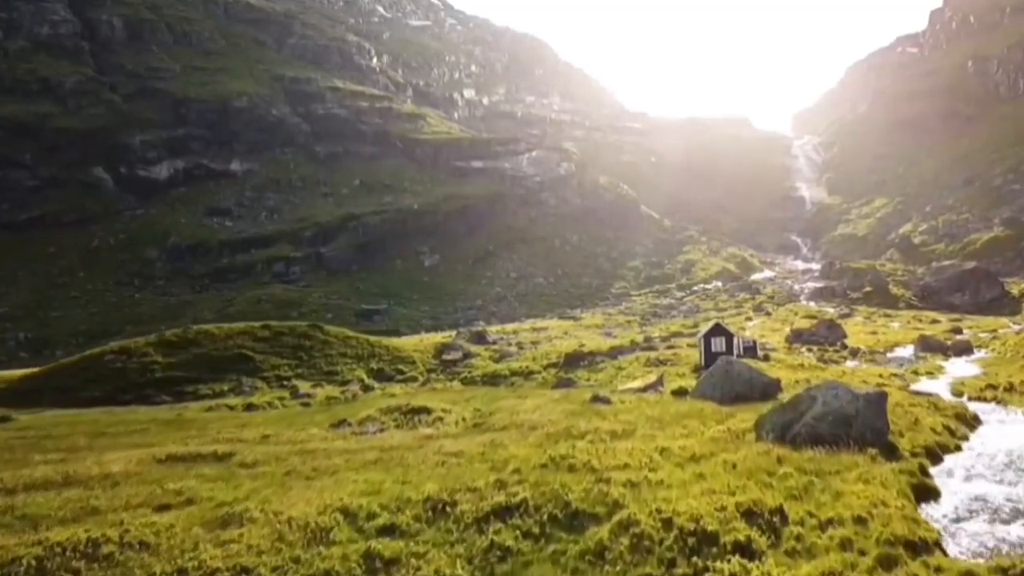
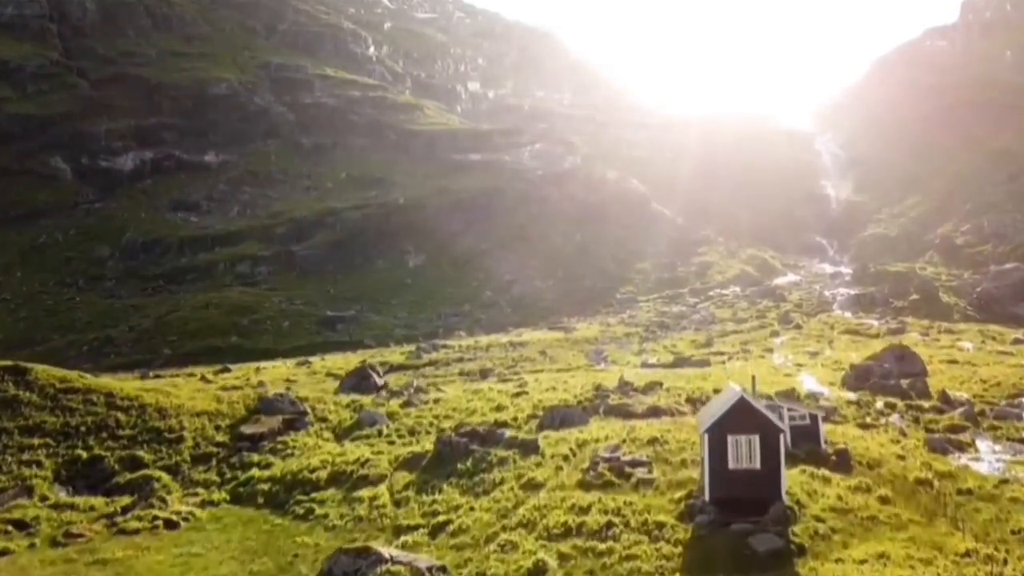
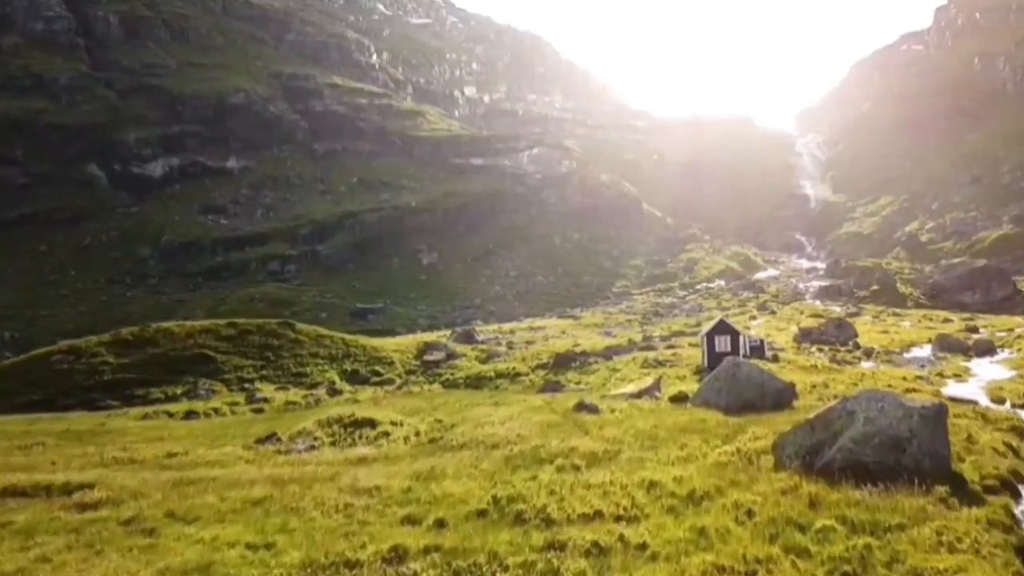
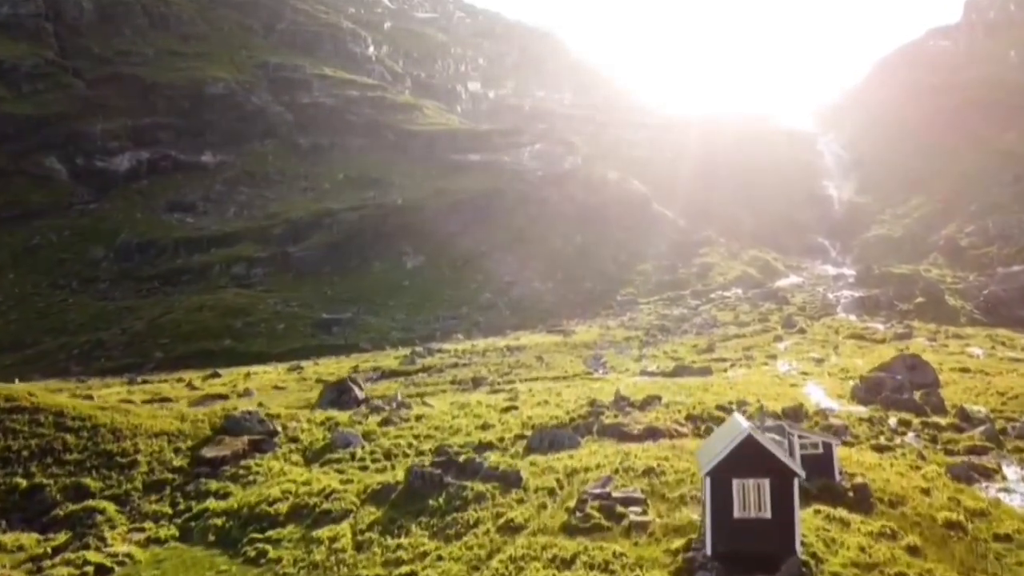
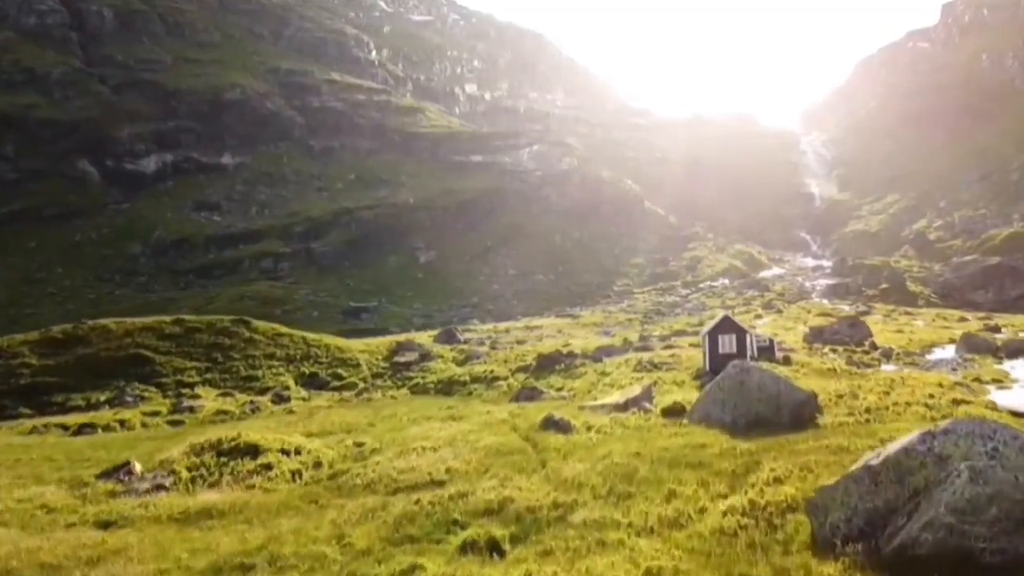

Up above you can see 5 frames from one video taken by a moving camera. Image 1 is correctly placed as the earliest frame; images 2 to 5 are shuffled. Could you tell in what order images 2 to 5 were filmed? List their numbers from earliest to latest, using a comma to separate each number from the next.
3, 5, 2, 4
